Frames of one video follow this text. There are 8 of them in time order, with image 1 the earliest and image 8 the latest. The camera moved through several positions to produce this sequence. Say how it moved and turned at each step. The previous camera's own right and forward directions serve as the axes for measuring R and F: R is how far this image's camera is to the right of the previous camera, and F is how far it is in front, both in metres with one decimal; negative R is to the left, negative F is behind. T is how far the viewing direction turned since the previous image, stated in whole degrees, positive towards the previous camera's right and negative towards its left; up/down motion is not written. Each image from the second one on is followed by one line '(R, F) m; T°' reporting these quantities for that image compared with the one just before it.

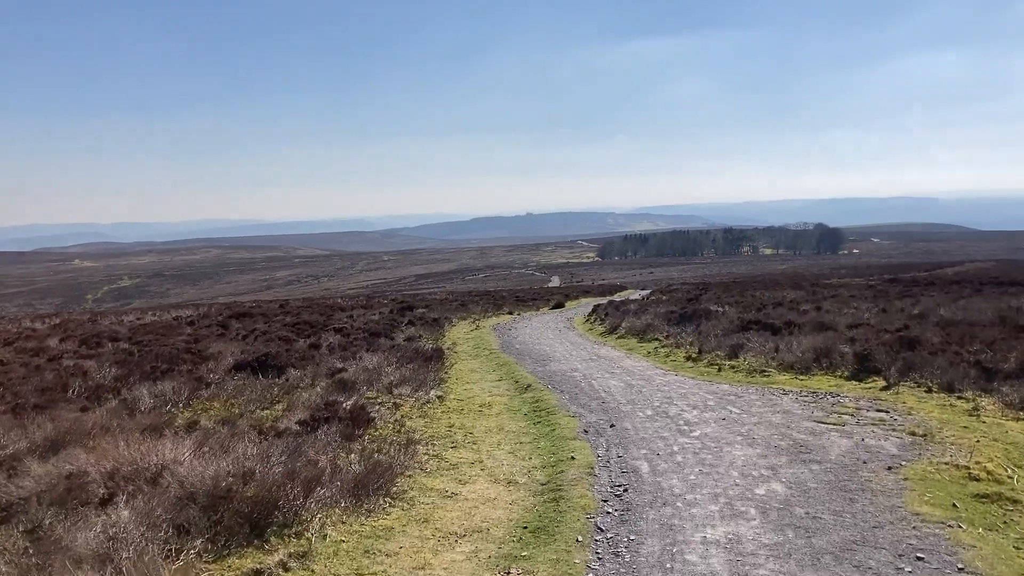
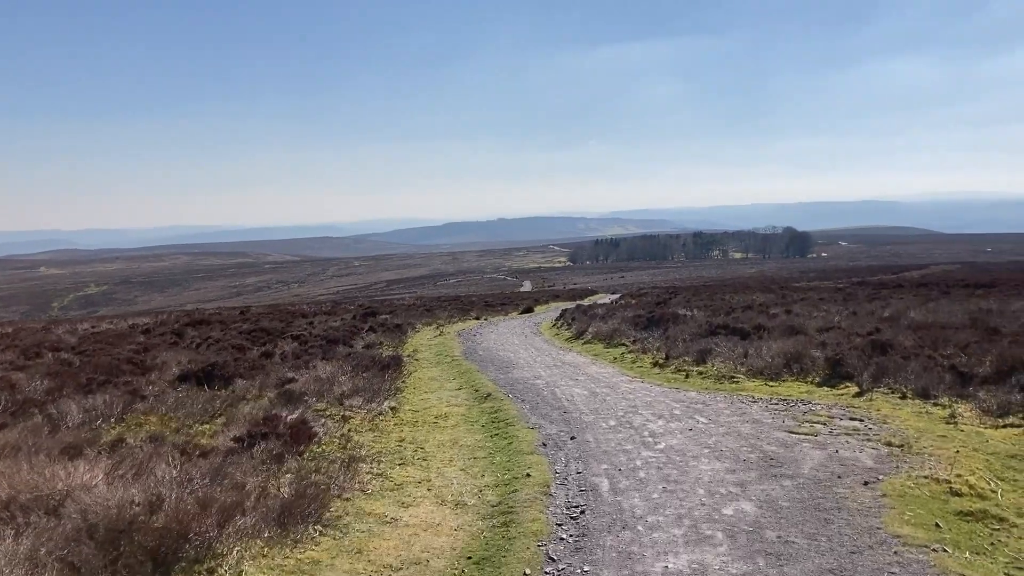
(+0.3, +0.8) m; +2°
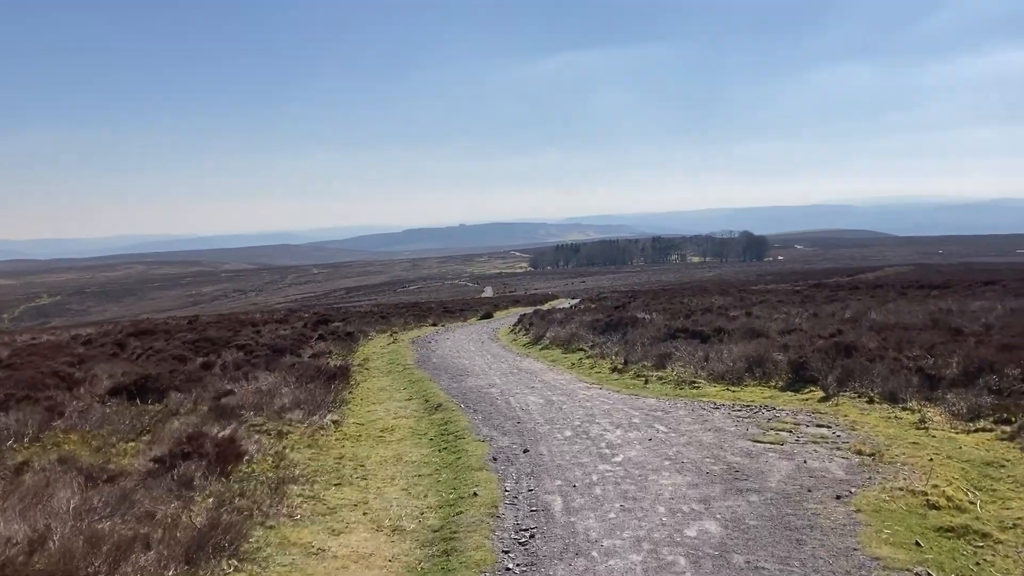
(+0.2, +0.8) m; +2°
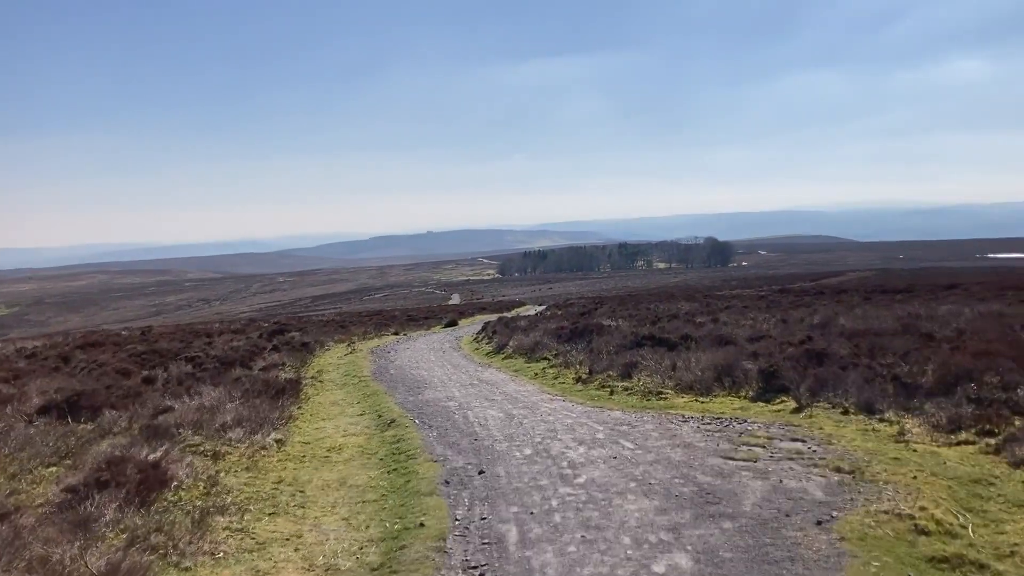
(+0.2, +0.8) m; +2°
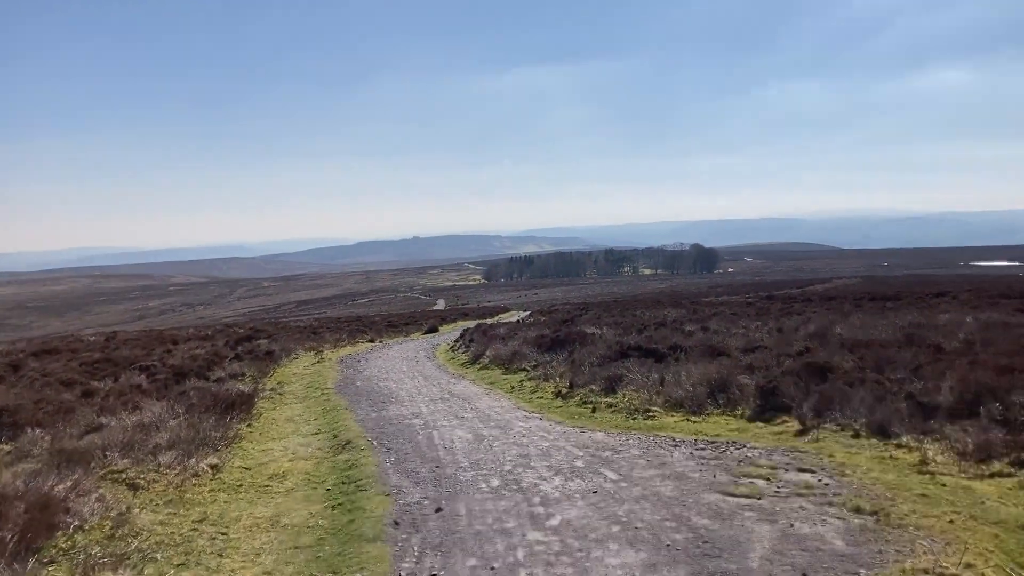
(+0.2, +1.5) m; +1°
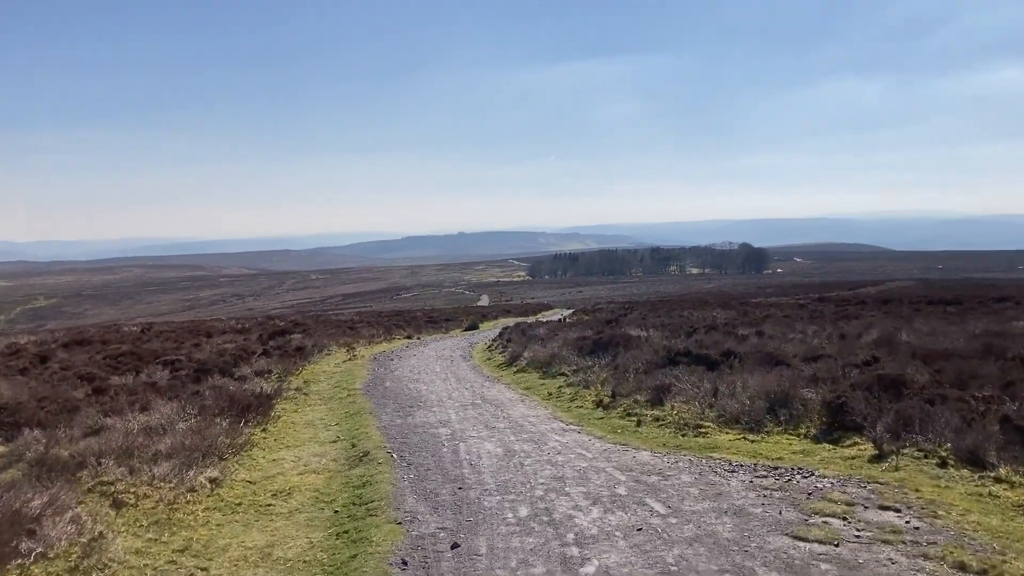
(+0.1, +1.3) m; -3°
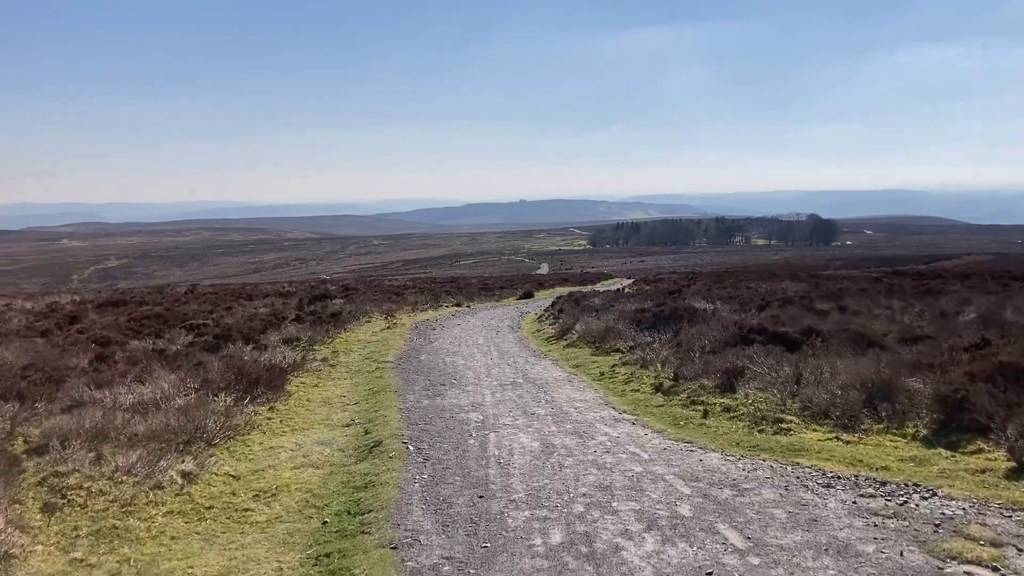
(+0.2, +2.1) m; -4°
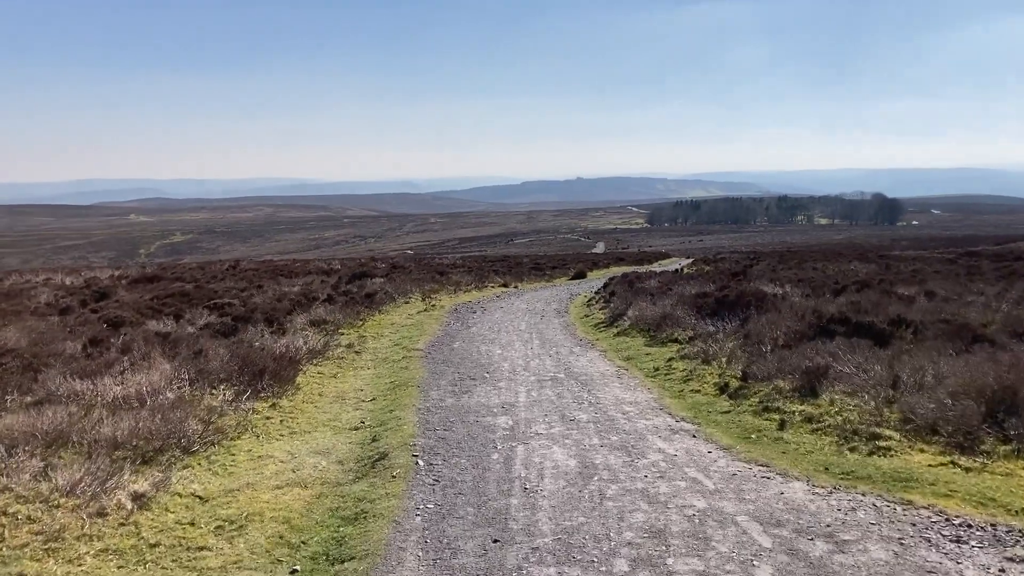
(+0.2, +1.8) m; -4°
